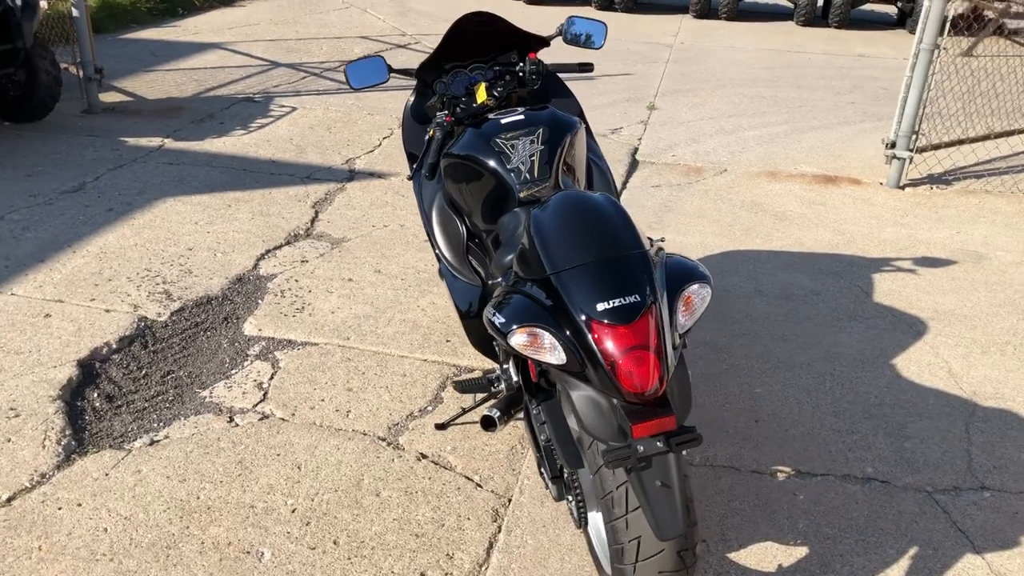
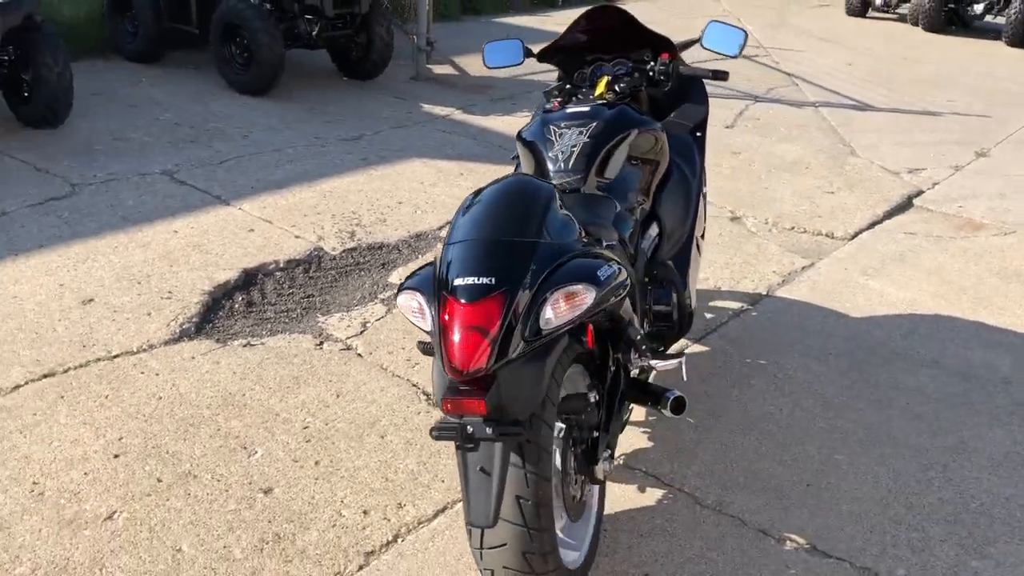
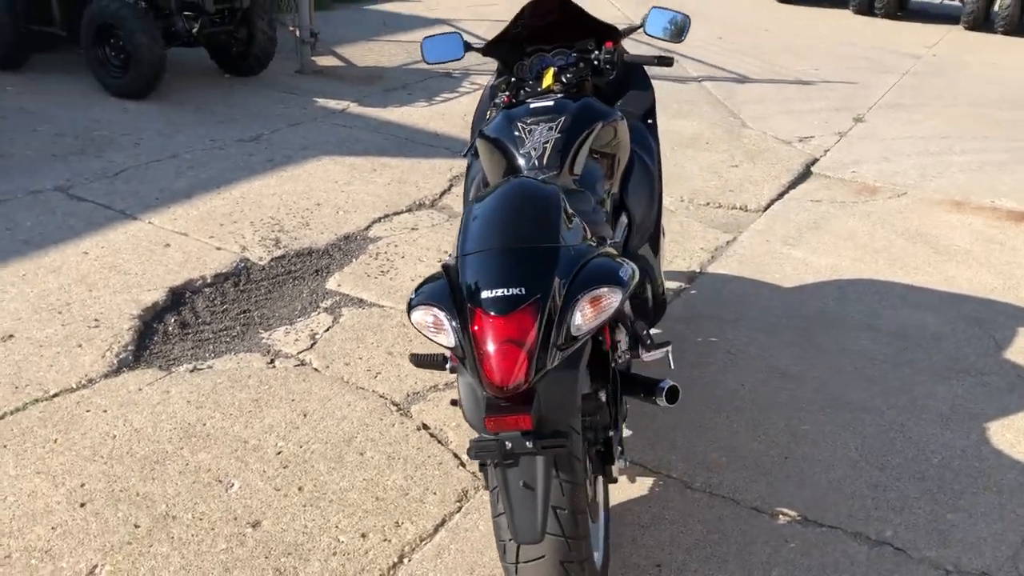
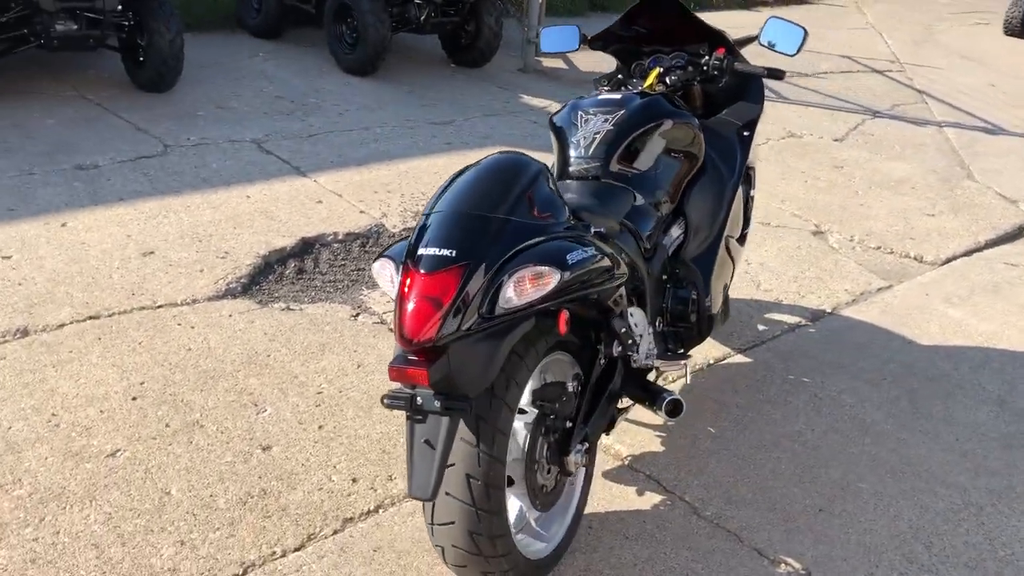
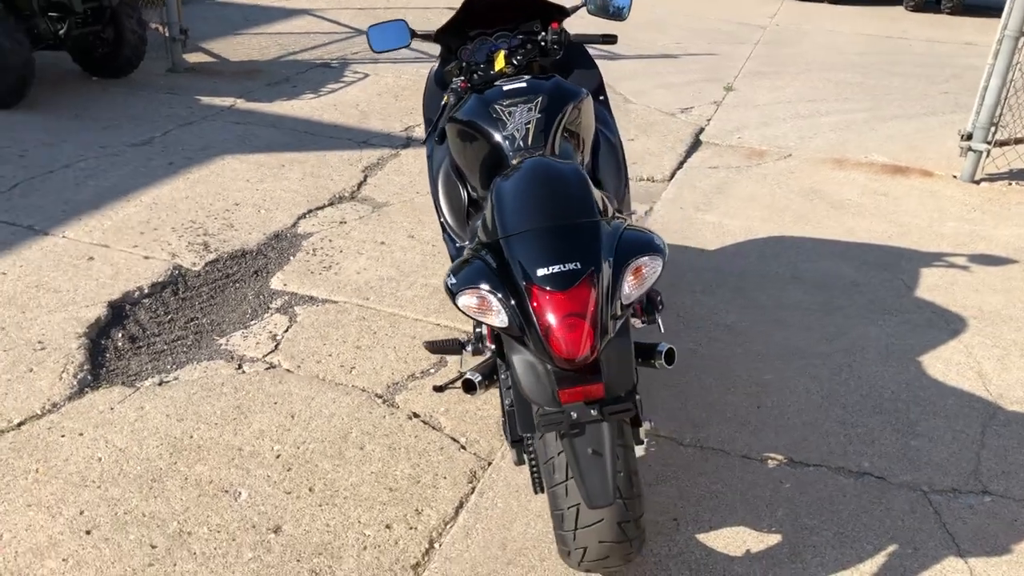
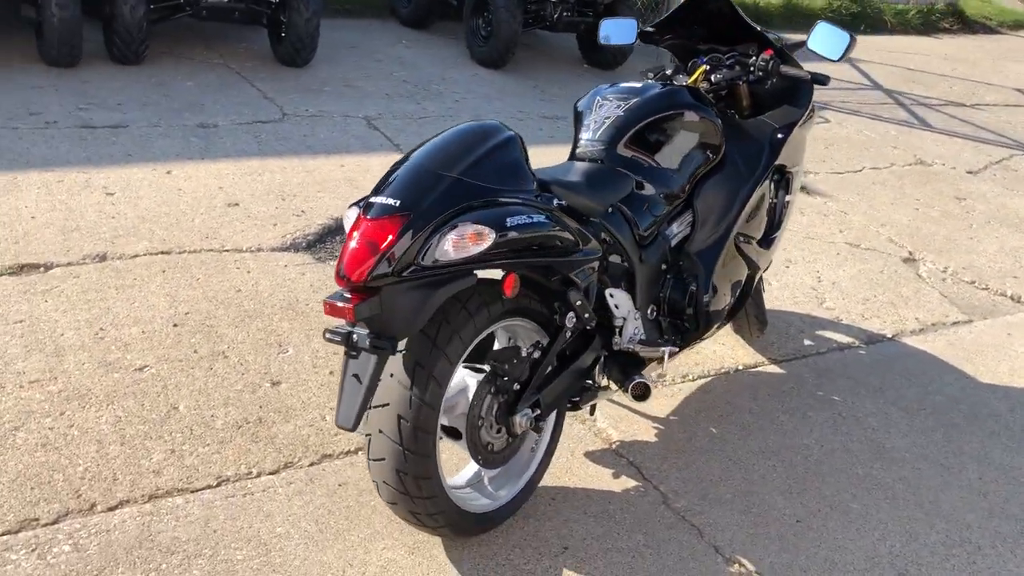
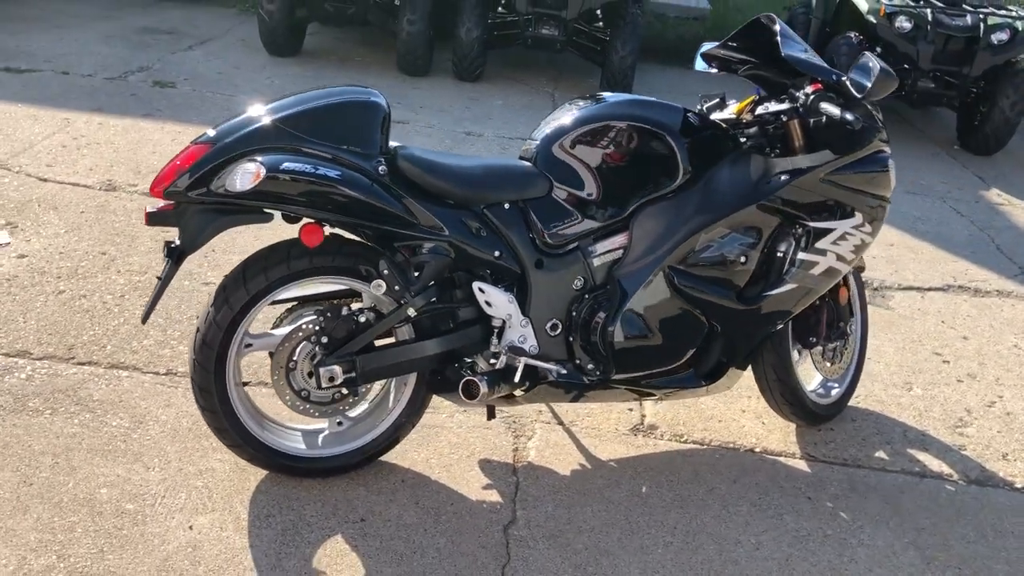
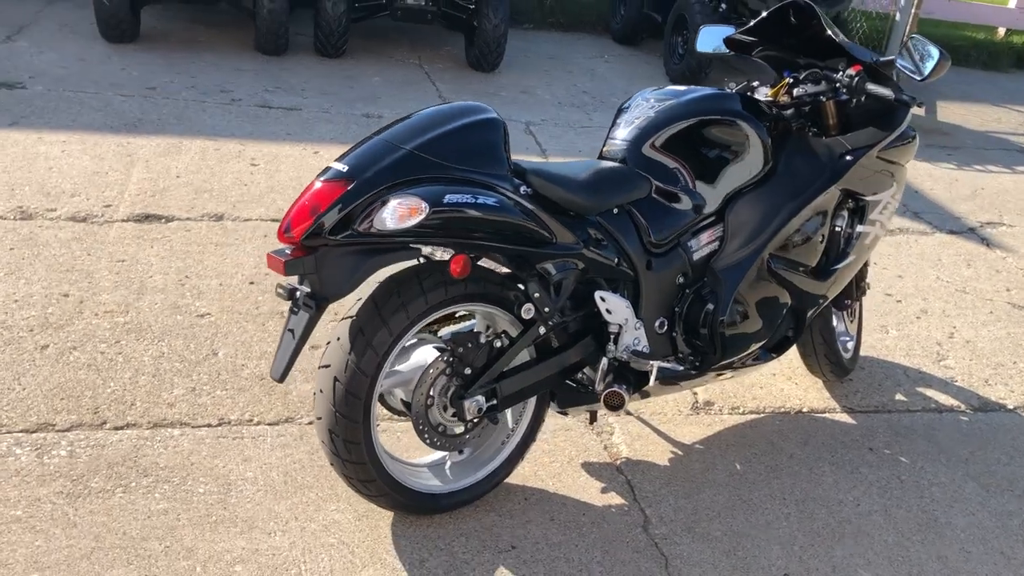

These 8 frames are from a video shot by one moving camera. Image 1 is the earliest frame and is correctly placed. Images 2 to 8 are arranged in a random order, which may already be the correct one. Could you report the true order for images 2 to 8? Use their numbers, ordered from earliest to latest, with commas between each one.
5, 3, 2, 4, 6, 8, 7
